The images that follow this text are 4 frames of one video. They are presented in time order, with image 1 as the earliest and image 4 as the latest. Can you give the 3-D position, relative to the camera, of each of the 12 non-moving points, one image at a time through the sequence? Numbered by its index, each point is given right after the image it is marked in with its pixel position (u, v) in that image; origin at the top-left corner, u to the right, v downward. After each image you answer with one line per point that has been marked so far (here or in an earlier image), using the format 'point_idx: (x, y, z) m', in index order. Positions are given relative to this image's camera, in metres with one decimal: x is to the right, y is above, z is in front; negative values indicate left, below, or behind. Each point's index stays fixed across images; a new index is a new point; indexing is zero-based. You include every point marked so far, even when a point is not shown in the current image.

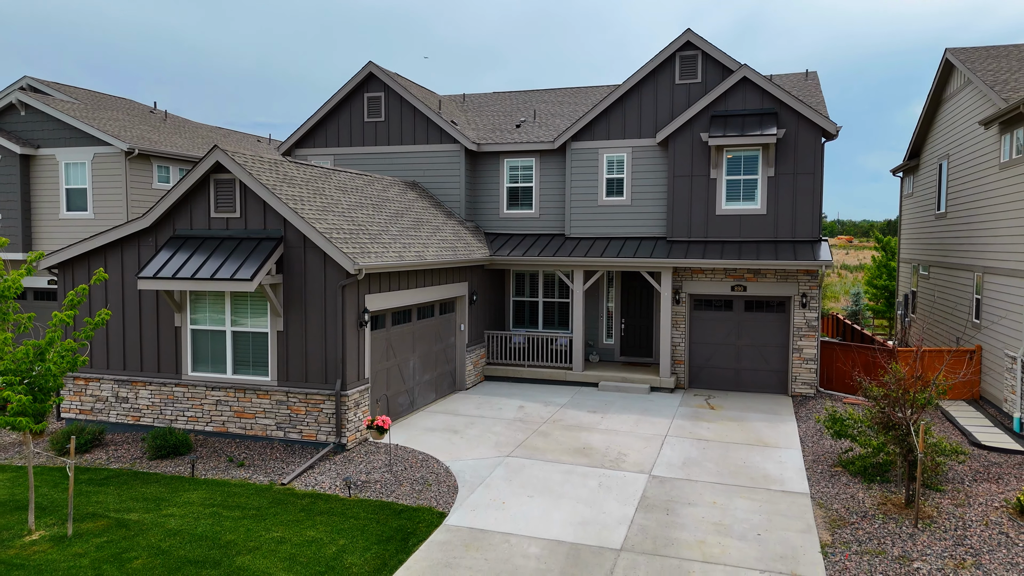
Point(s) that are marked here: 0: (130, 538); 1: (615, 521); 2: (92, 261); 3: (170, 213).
0: (-6.4, -4.2, +12.1) m
1: (+1.9, -4.2, +13.2) m
2: (-9.9, +0.6, +17.1) m
3: (-7.7, +1.7, +16.3) m
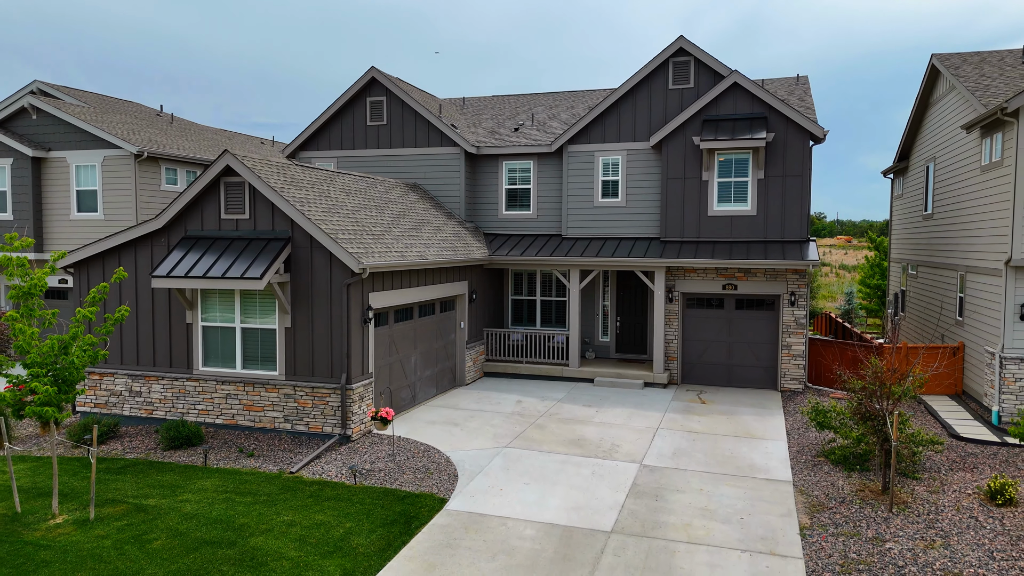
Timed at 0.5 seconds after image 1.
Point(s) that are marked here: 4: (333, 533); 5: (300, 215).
0: (-6.5, -4.1, +12.9) m
1: (+1.8, -4.2, +13.9) m
2: (-10.0, +0.7, +17.9) m
3: (-7.8, +1.7, +17.1) m
4: (-3.0, -4.2, +12.3) m
5: (-4.5, +1.6, +15.6) m
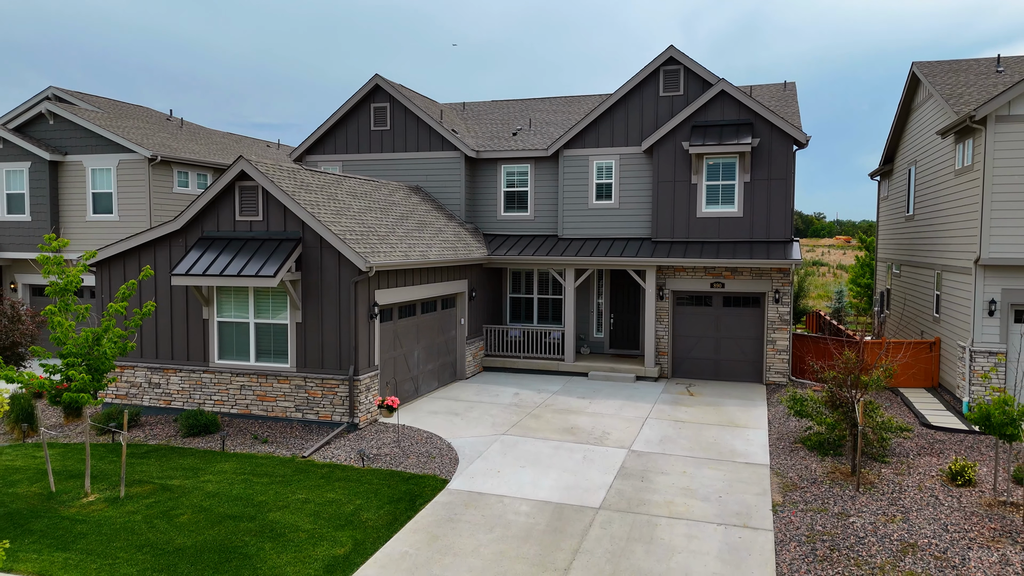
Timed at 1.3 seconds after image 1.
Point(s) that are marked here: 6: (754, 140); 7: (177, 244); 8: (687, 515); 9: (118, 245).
0: (-6.5, -4.1, +14.1) m
1: (+1.7, -4.1, +15.1) m
2: (-10.1, +0.7, +19.1) m
3: (-7.9, +1.8, +18.3) m
4: (-3.1, -4.1, +13.5) m
5: (-4.6, +1.6, +16.8) m
6: (+6.5, +4.0, +19.7) m
7: (-8.5, +1.1, +18.5) m
8: (+3.3, -4.3, +13.7) m
9: (-10.2, +1.1, +18.8) m
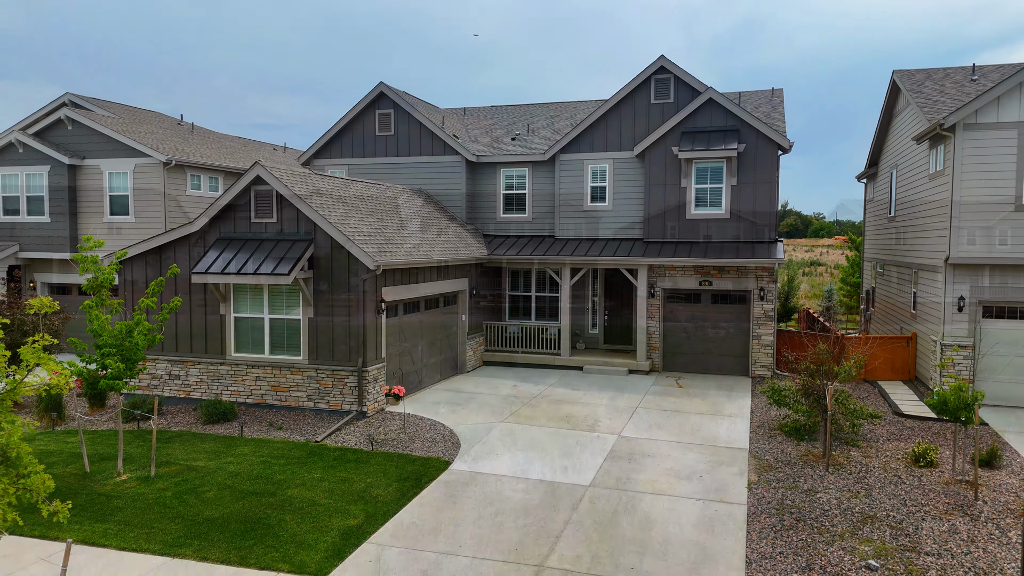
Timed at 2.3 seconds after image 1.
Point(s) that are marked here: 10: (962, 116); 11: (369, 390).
0: (-6.6, -4.0, +15.4) m
1: (+1.7, -4.0, +16.4) m
2: (-10.1, +0.8, +20.4) m
3: (-7.9, +1.9, +19.6) m
4: (-3.2, -4.0, +14.8) m
5: (-4.7, +1.7, +18.1) m
6: (+6.5, +4.1, +21.0) m
7: (-8.5, +1.2, +19.8) m
8: (+3.3, -4.2, +15.0) m
9: (-10.3, +1.2, +20.1) m
10: (+9.6, +3.7, +15.7) m
11: (-3.6, -2.6, +18.5) m
